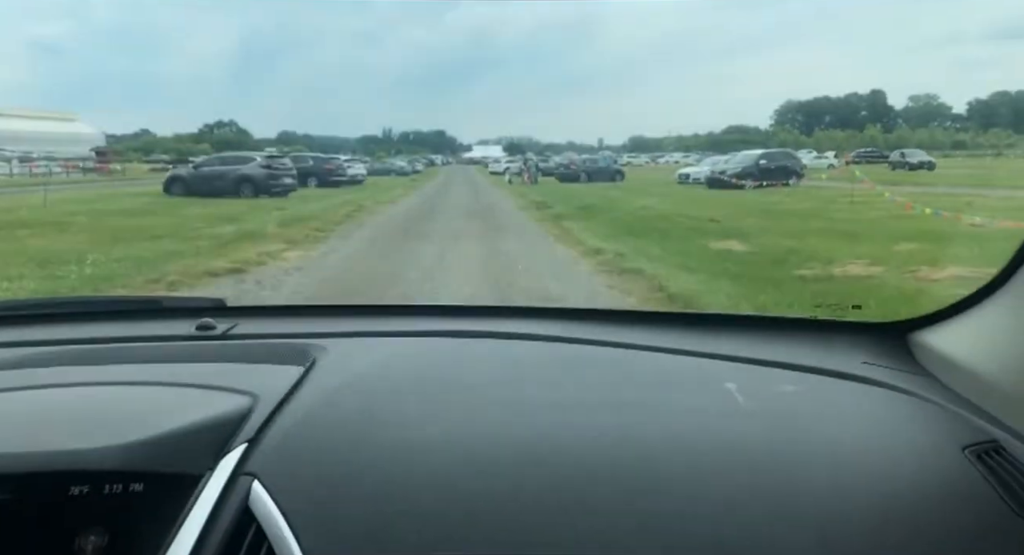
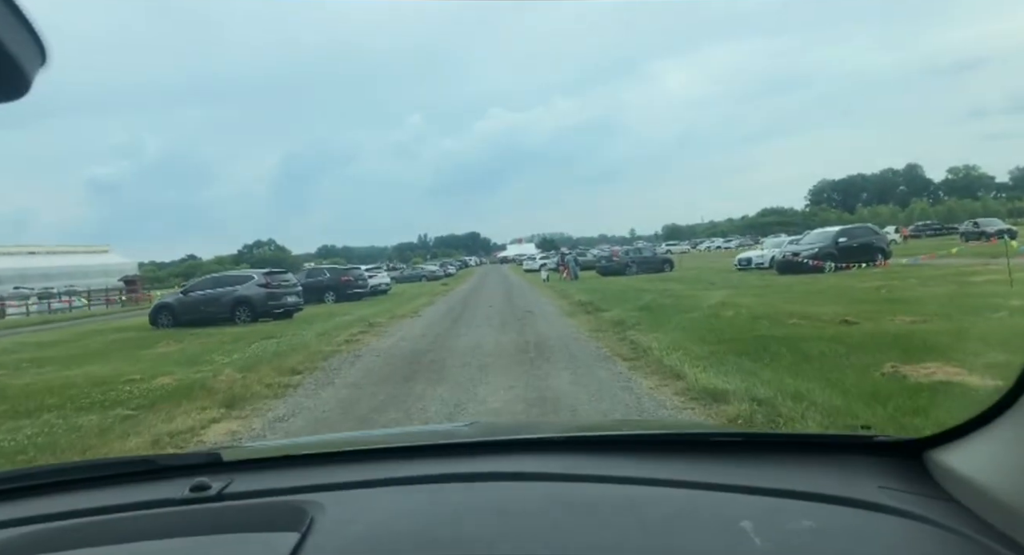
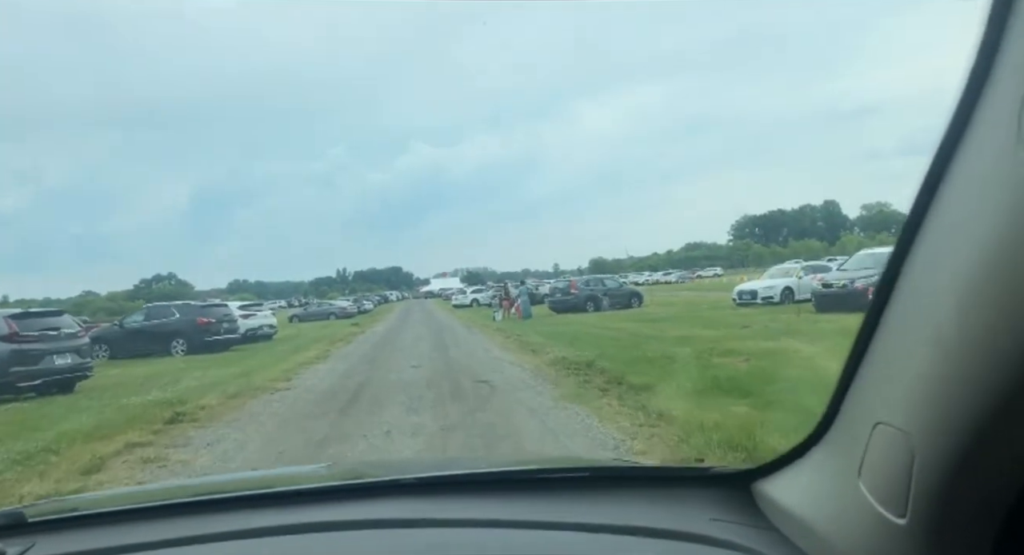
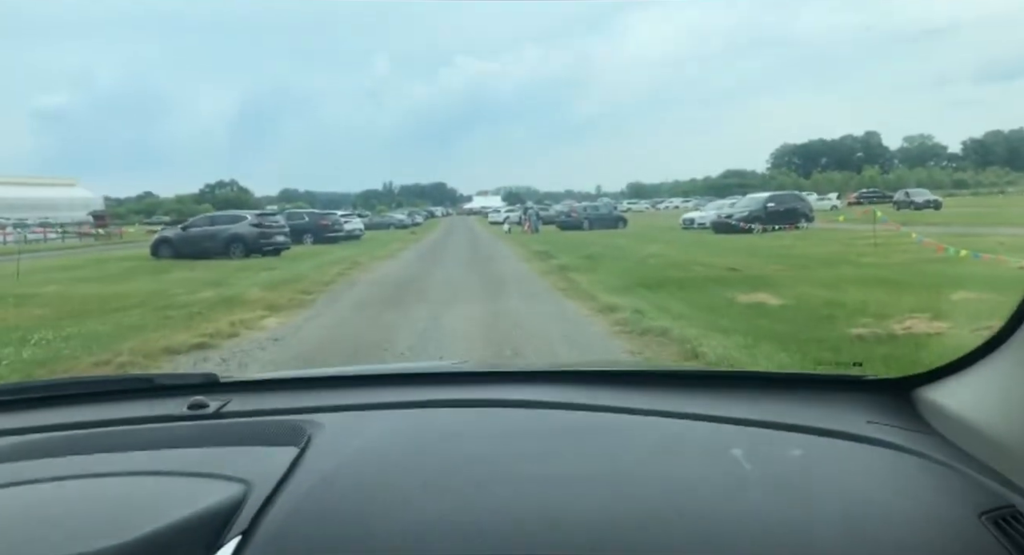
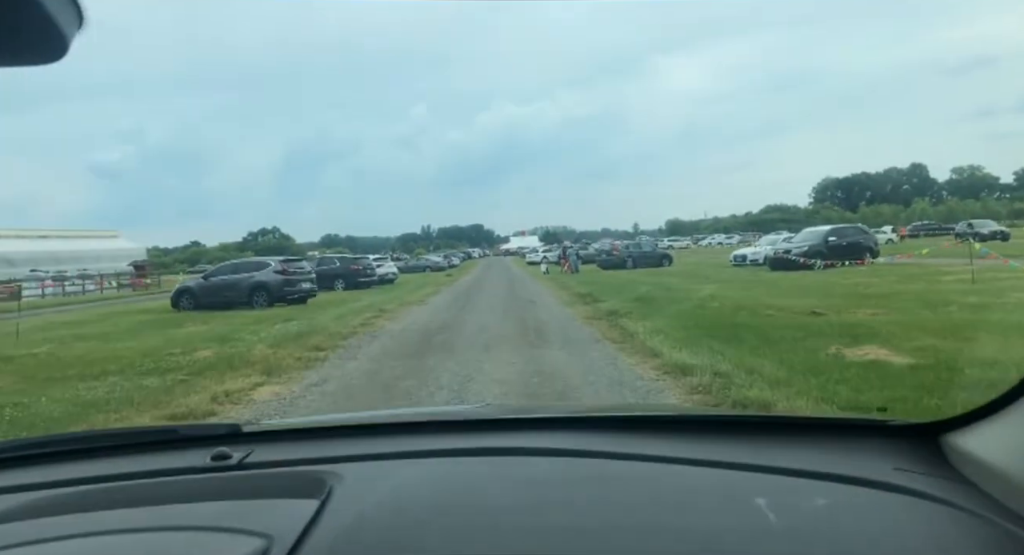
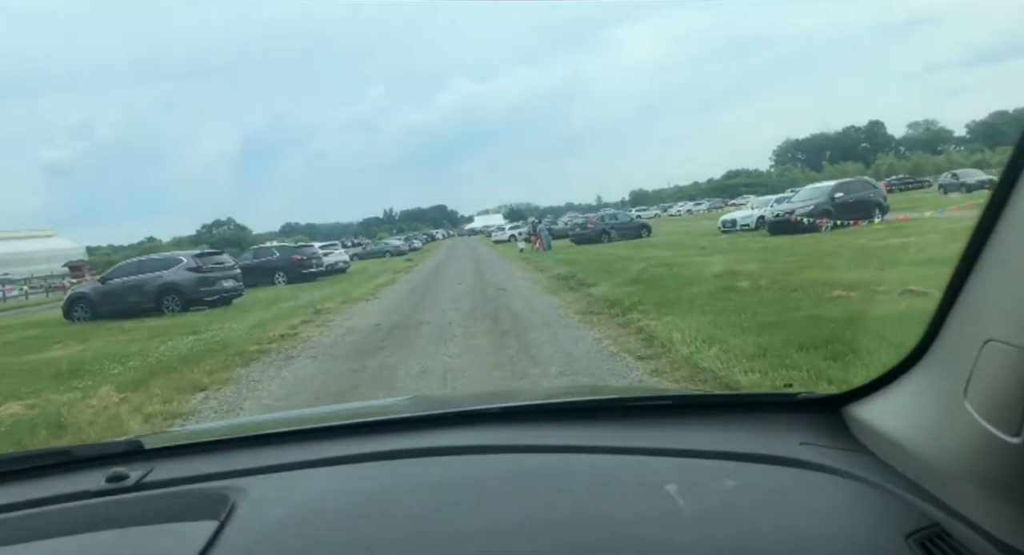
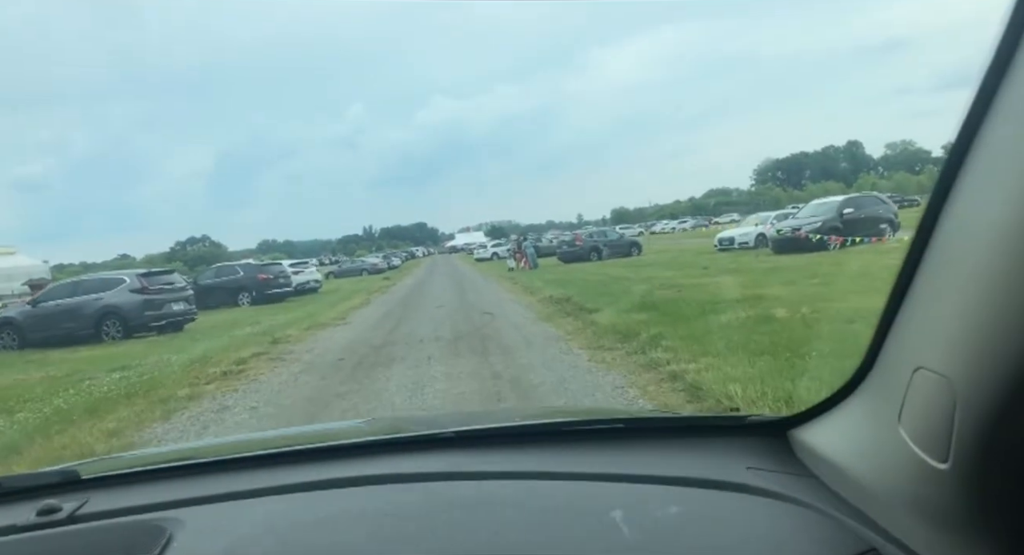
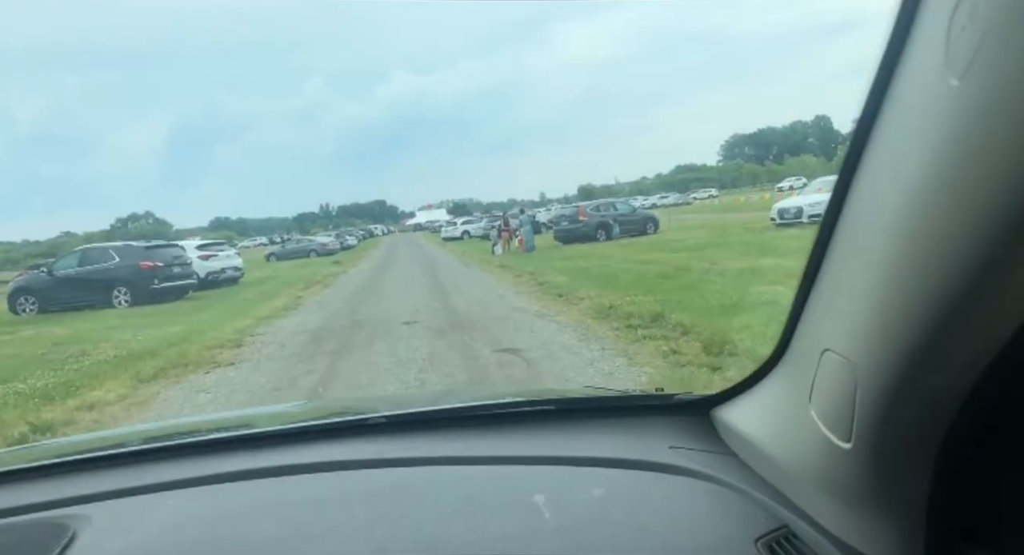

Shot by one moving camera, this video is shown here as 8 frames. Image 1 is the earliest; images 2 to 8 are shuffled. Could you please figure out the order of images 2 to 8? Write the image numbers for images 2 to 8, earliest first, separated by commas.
4, 5, 2, 6, 7, 3, 8
